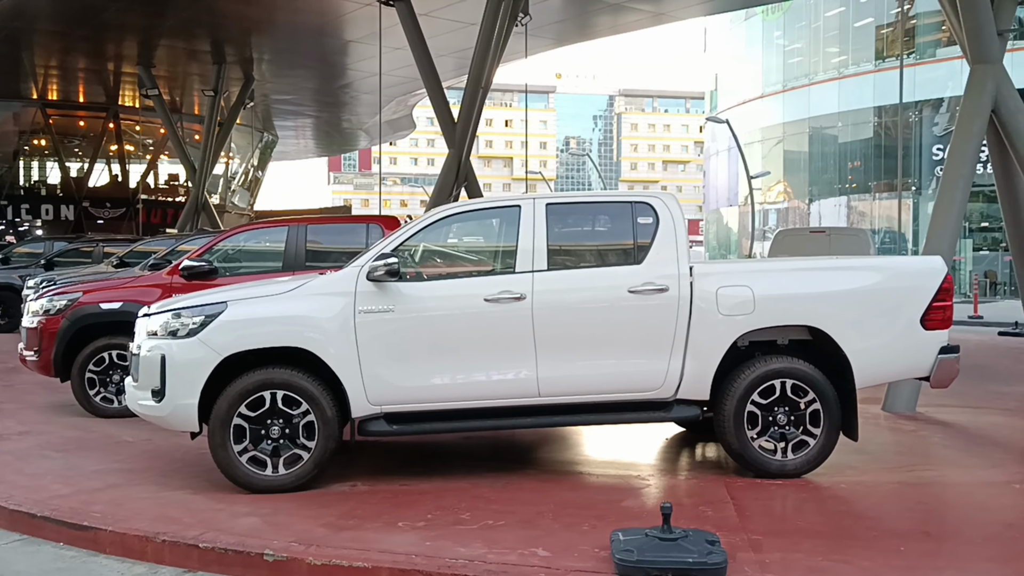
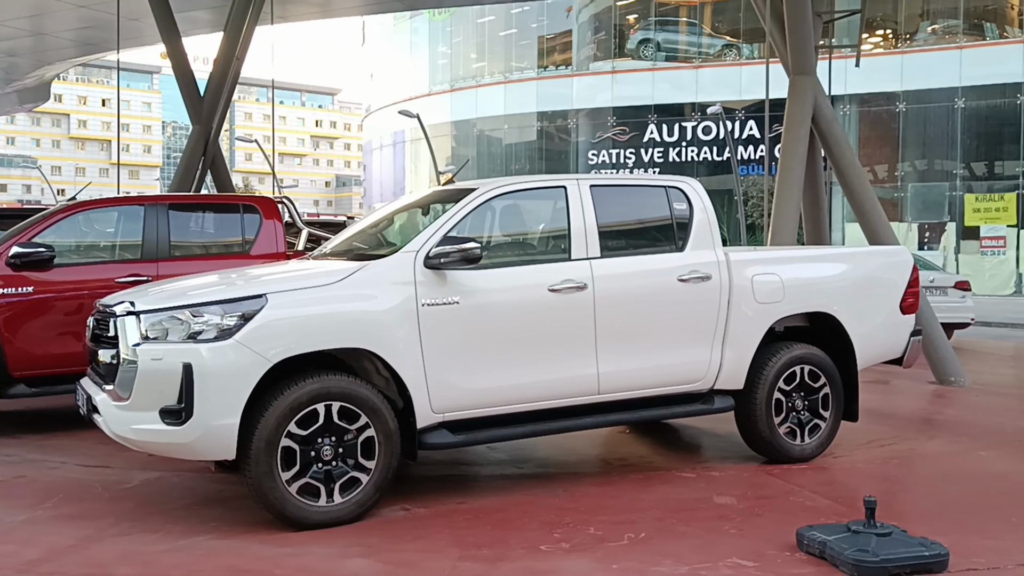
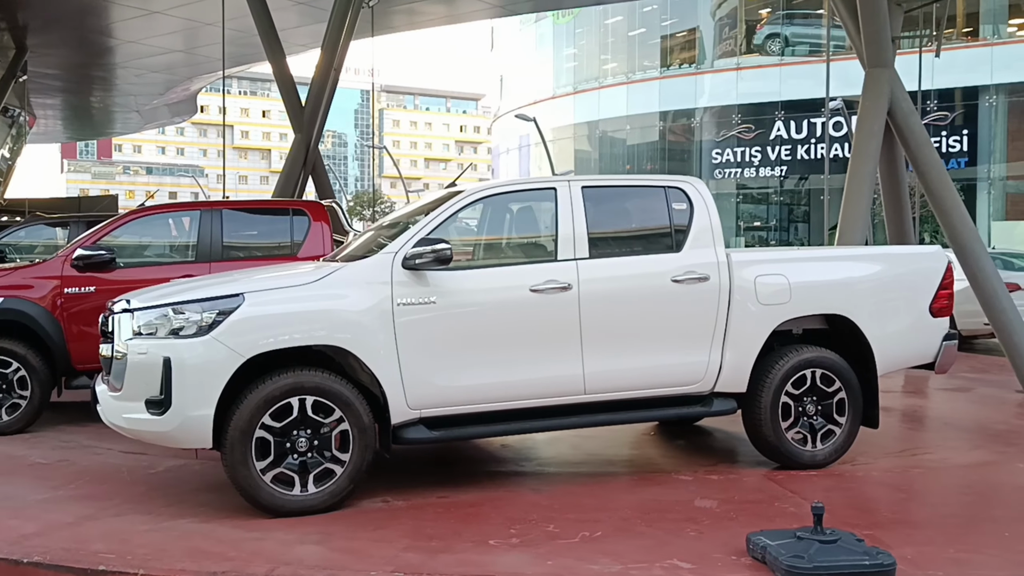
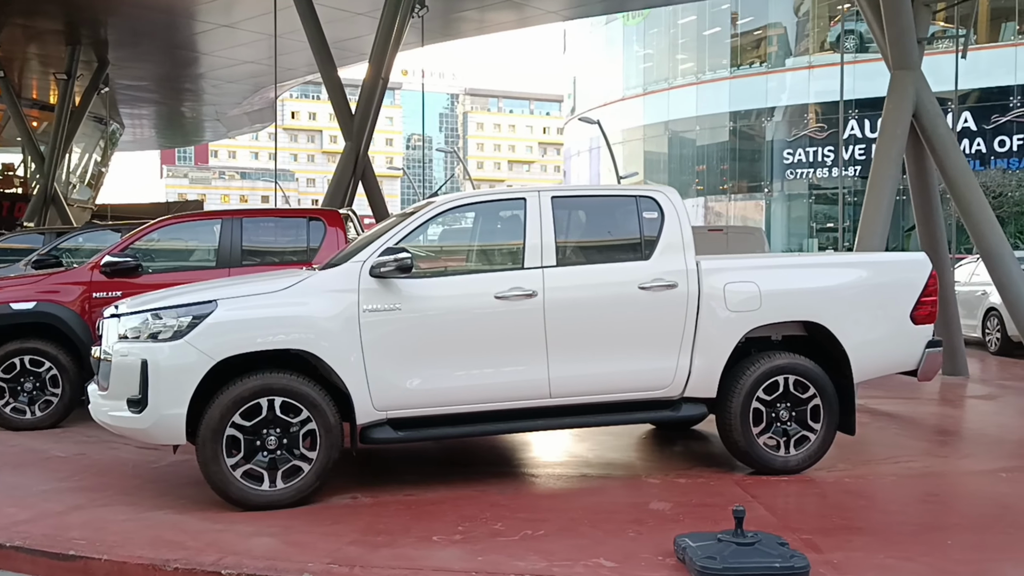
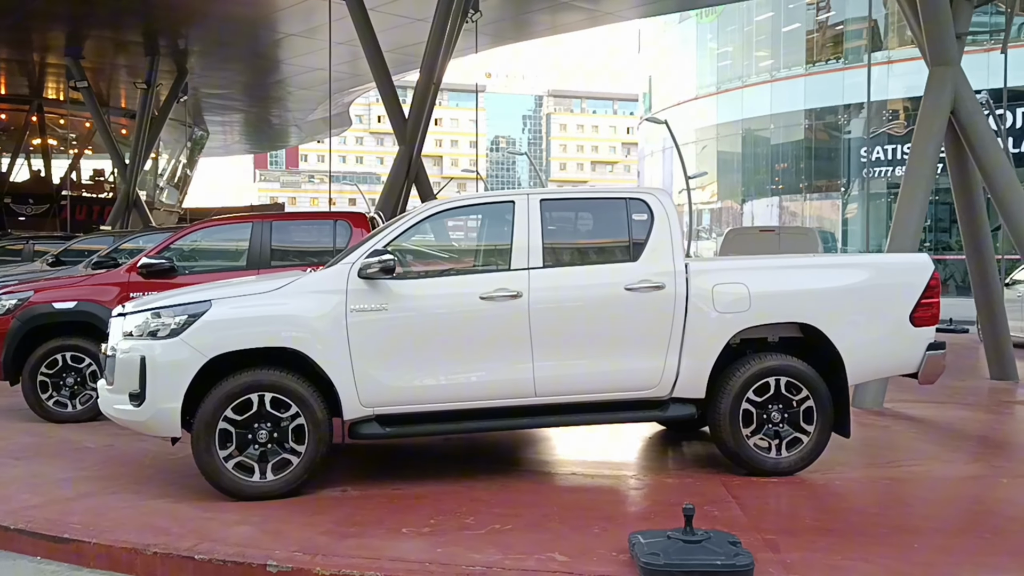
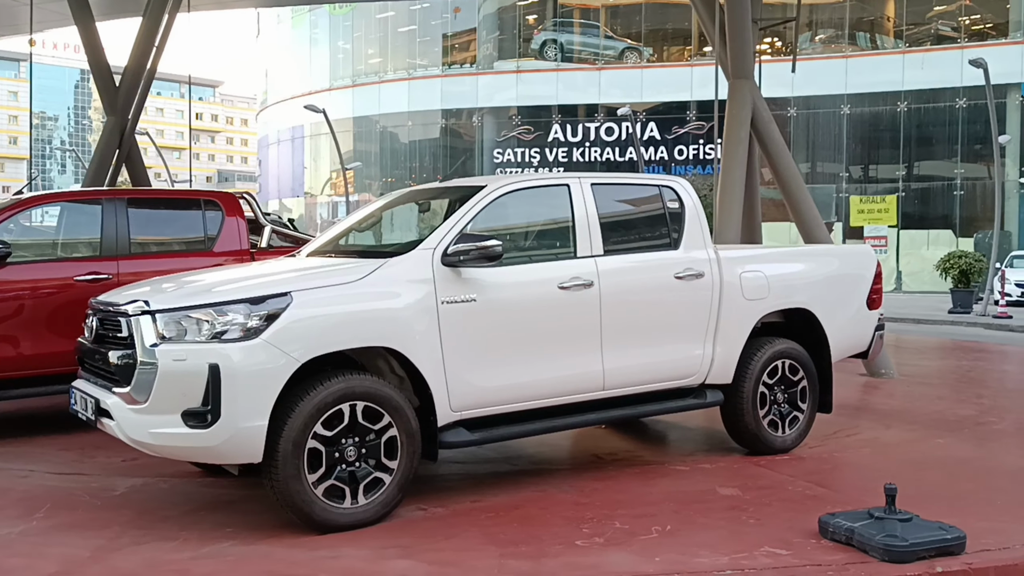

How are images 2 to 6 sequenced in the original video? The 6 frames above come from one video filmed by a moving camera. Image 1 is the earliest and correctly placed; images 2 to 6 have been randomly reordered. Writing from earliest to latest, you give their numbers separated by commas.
5, 4, 3, 2, 6
